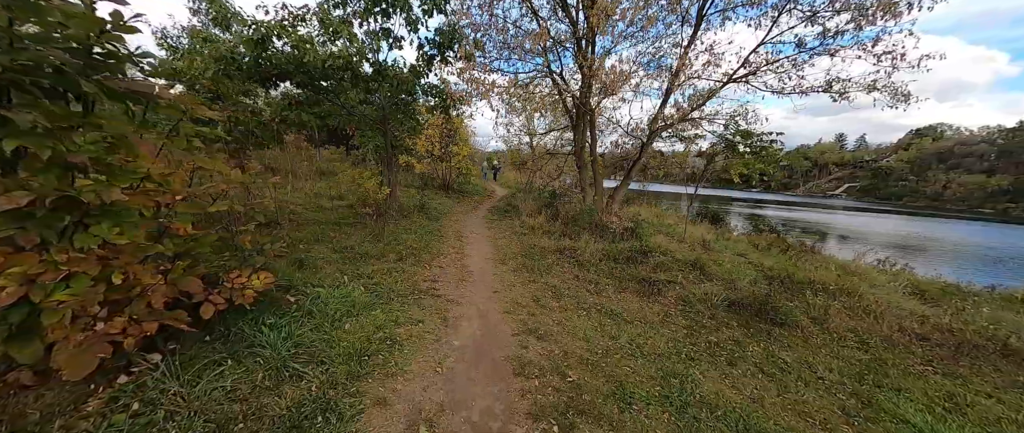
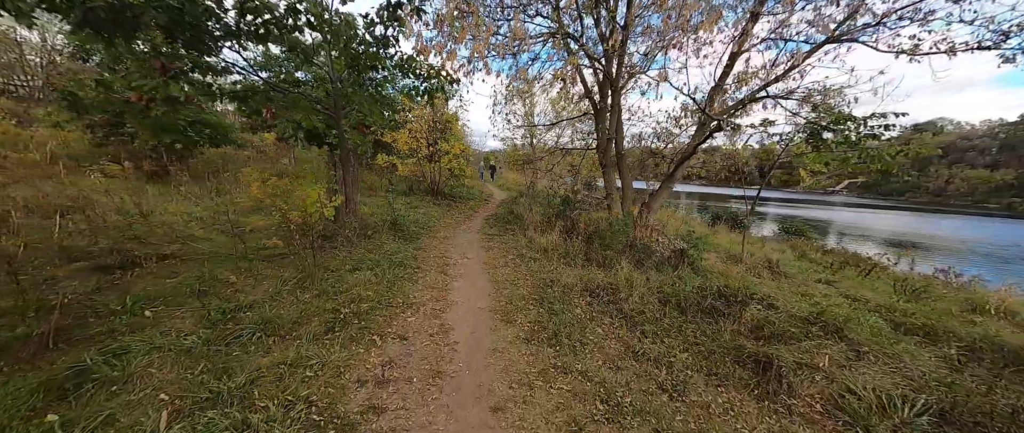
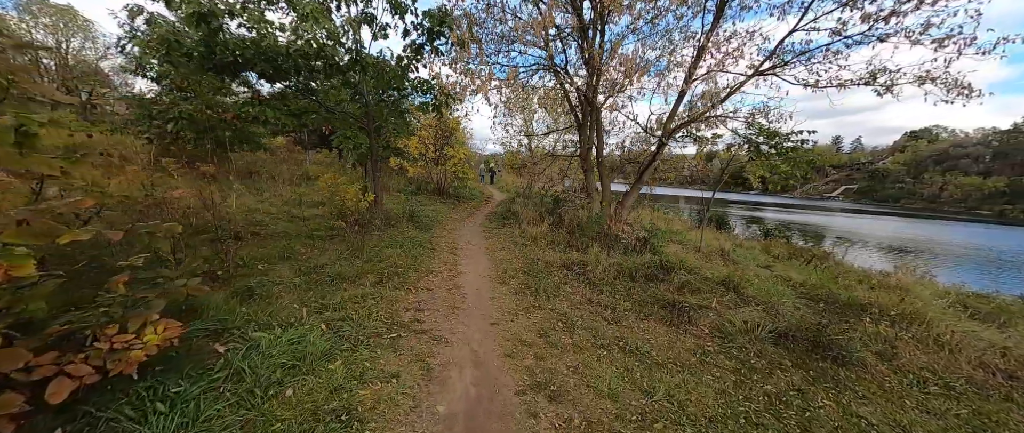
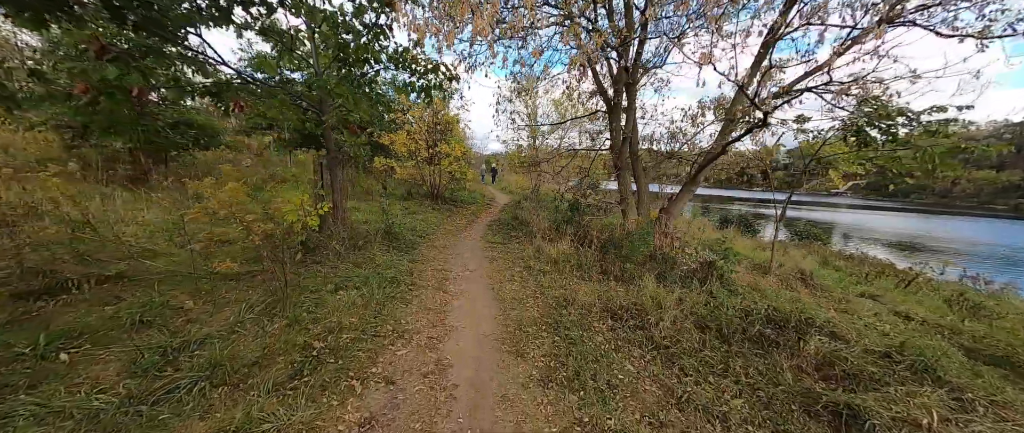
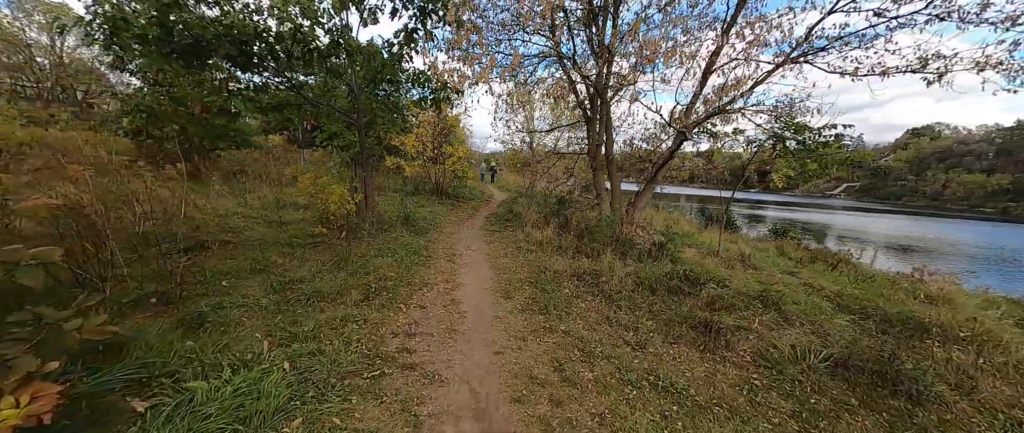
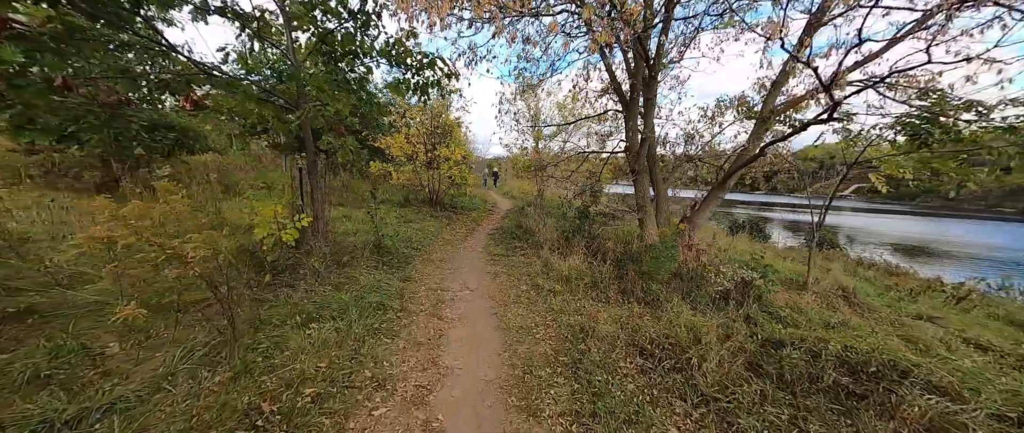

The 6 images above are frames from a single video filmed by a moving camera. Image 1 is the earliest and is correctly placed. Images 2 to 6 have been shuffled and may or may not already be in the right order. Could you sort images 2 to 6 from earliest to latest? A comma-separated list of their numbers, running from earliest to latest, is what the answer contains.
3, 5, 2, 4, 6
